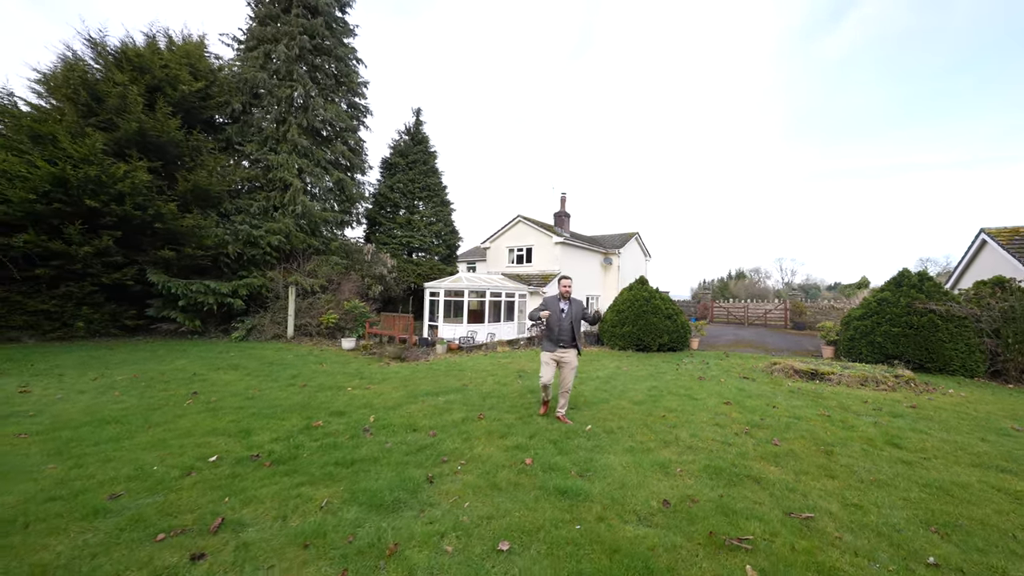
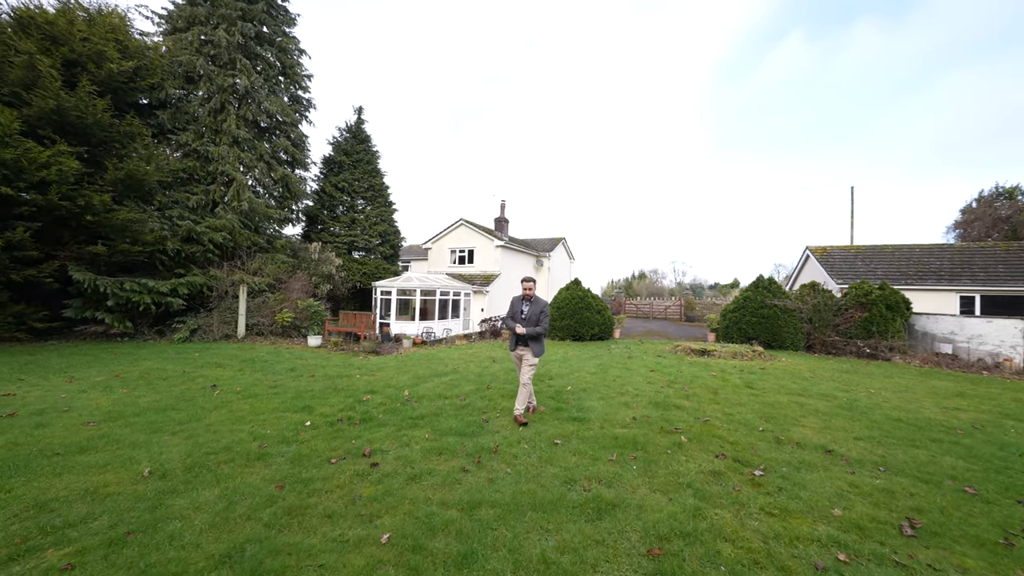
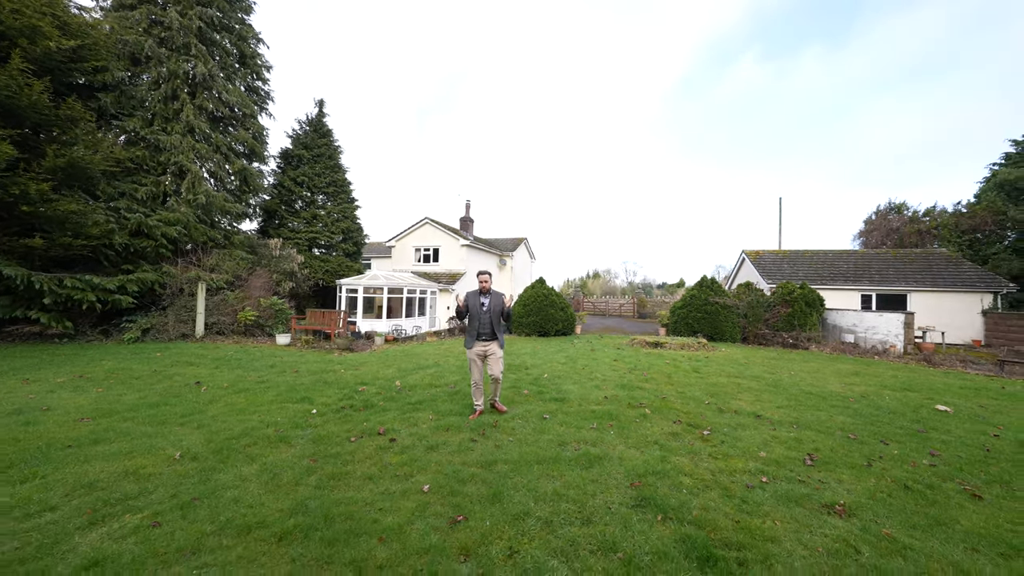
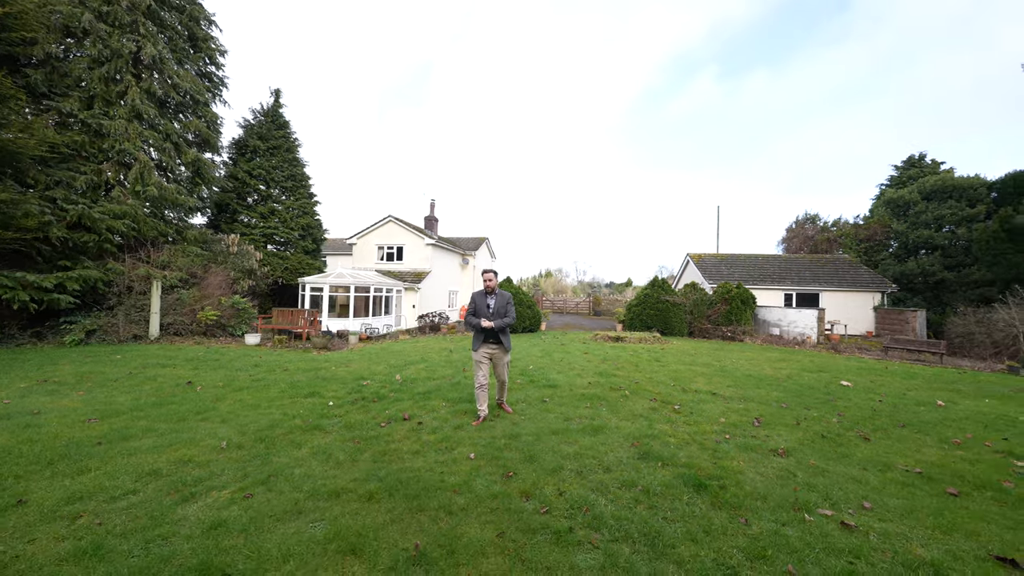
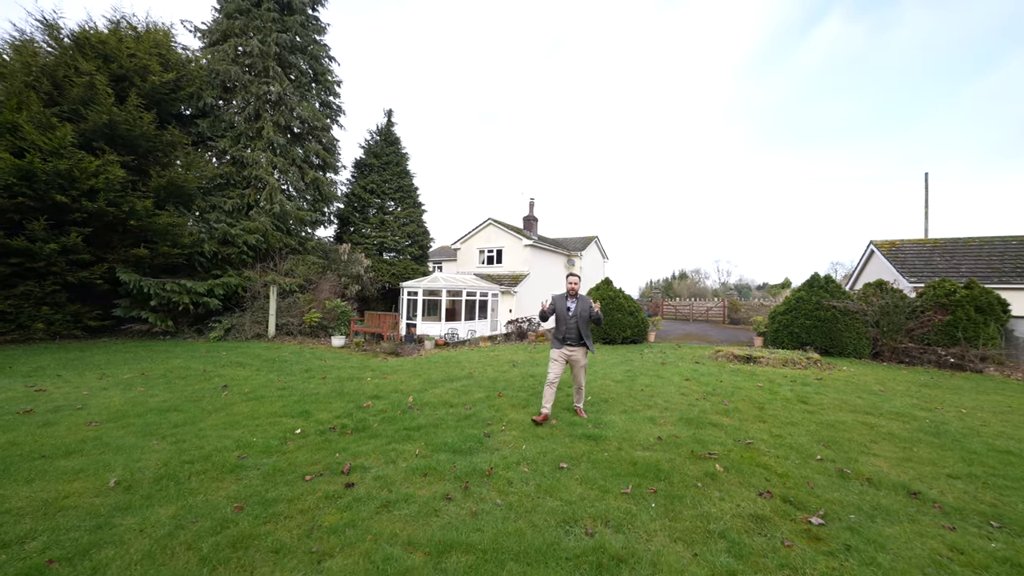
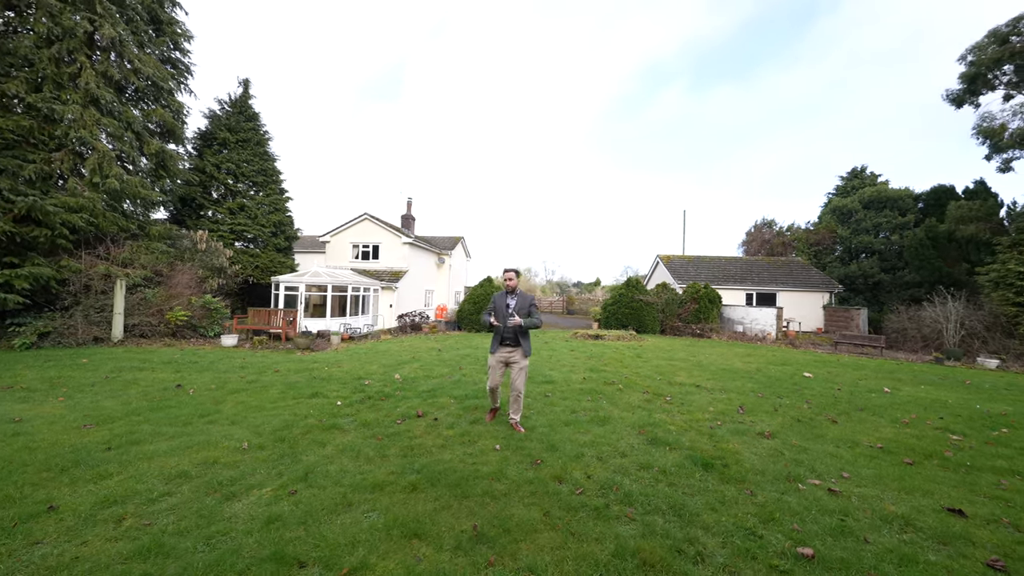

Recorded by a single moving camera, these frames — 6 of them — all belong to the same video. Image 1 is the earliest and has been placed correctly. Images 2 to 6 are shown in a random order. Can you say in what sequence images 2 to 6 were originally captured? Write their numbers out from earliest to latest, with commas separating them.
5, 2, 3, 4, 6
